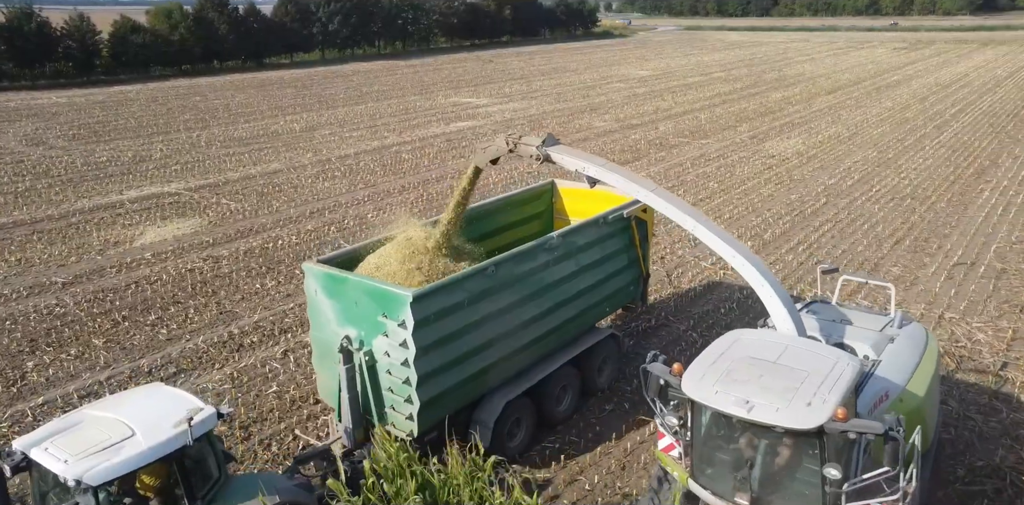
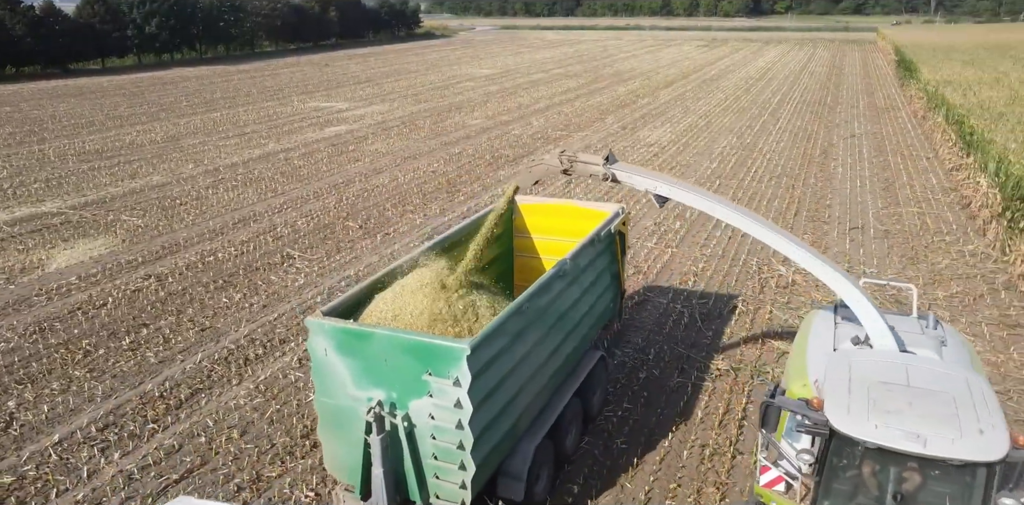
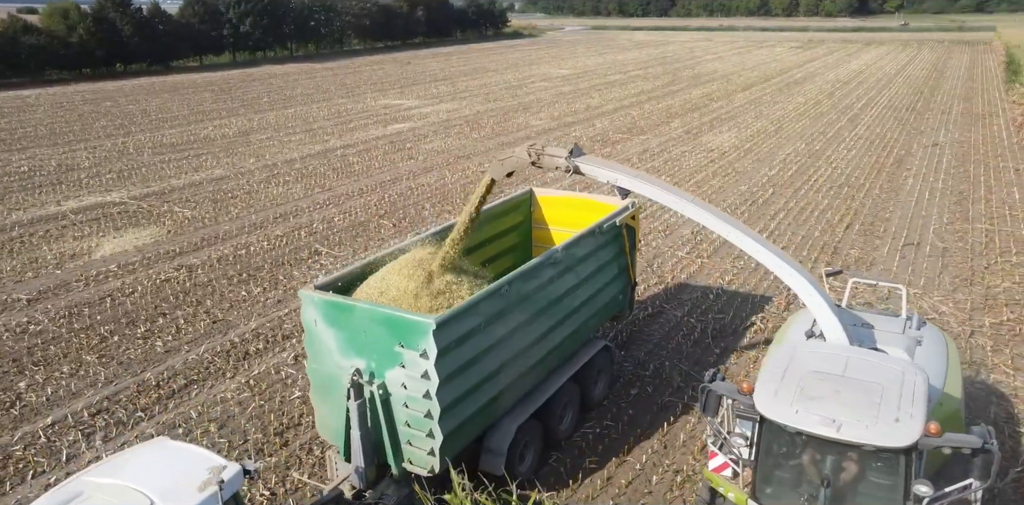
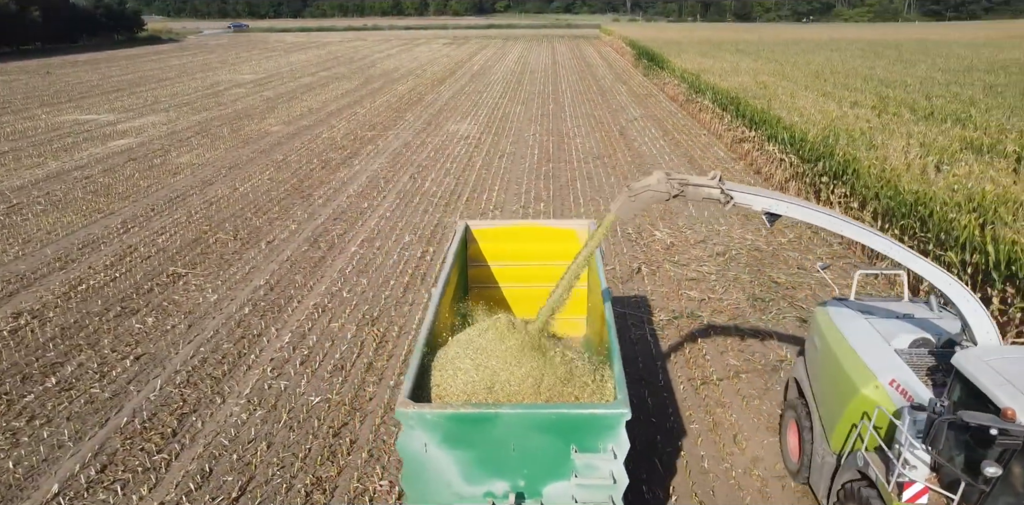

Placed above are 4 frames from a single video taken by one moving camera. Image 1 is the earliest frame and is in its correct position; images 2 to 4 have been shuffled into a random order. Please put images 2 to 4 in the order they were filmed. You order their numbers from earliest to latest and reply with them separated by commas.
3, 2, 4
